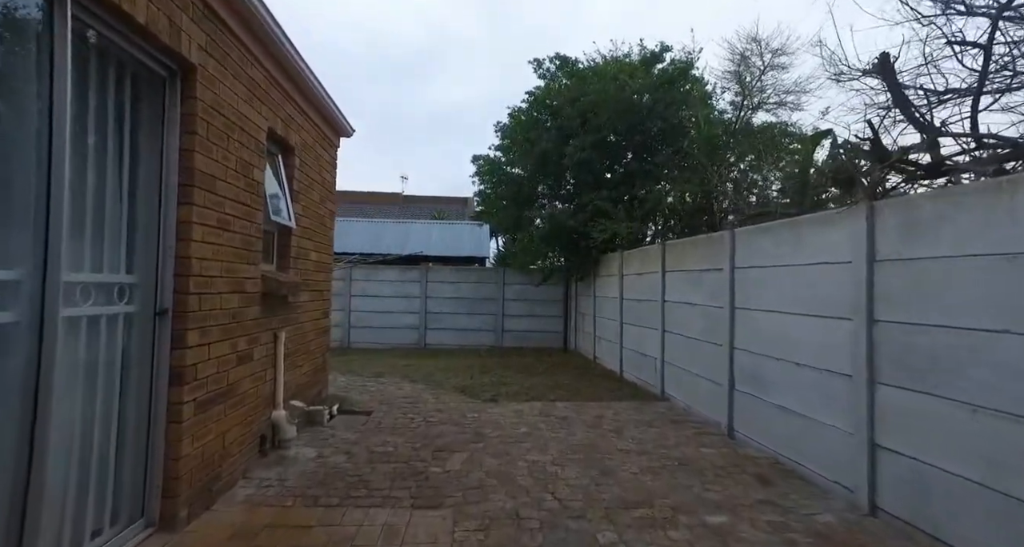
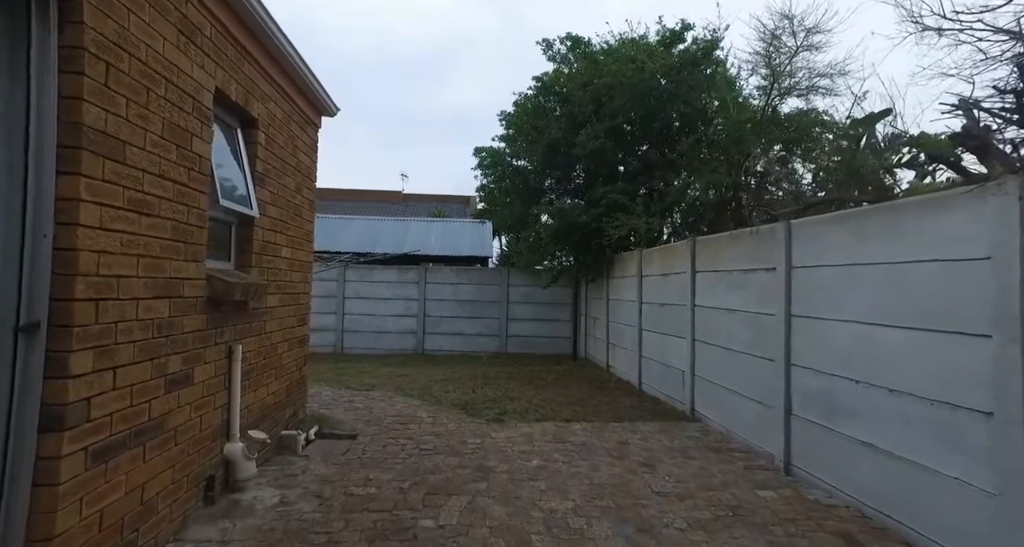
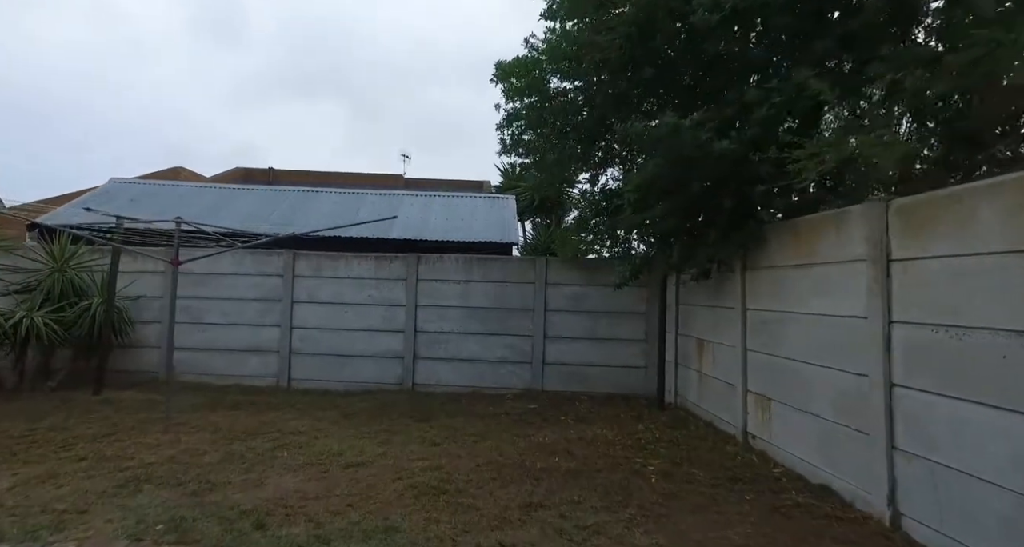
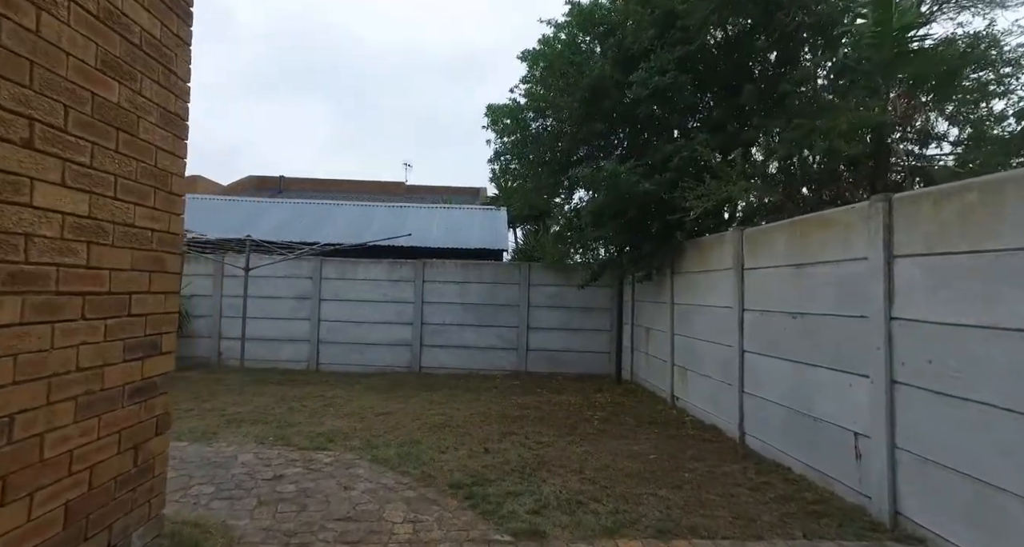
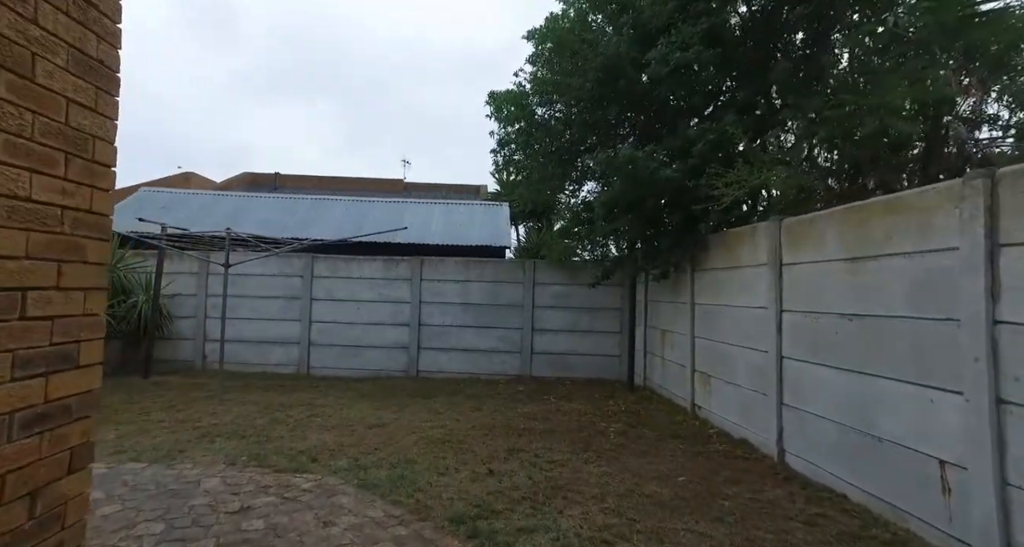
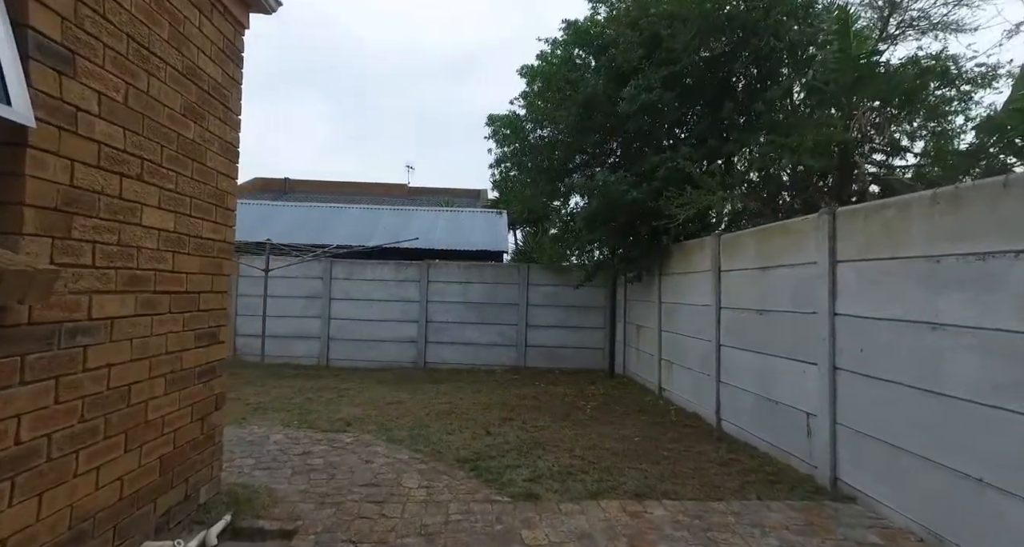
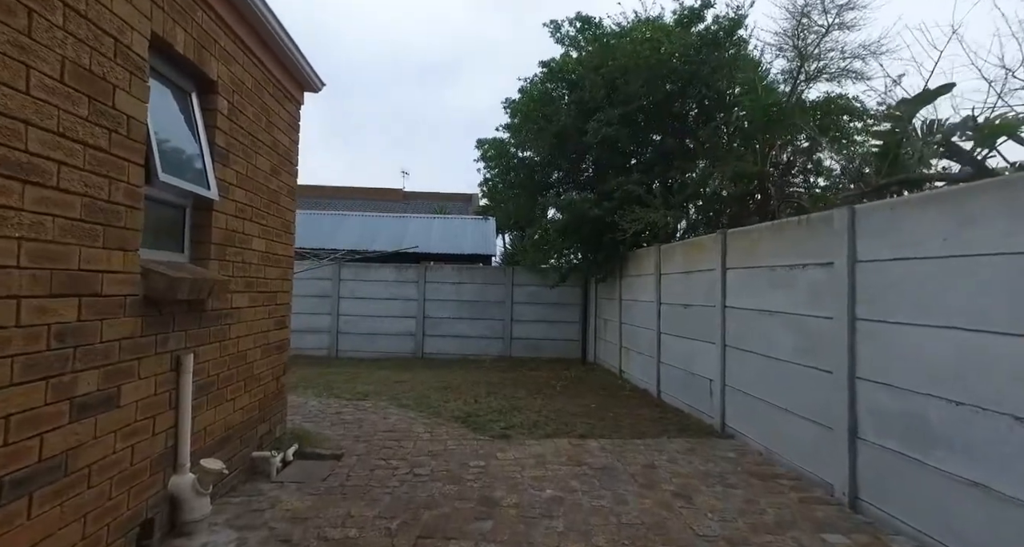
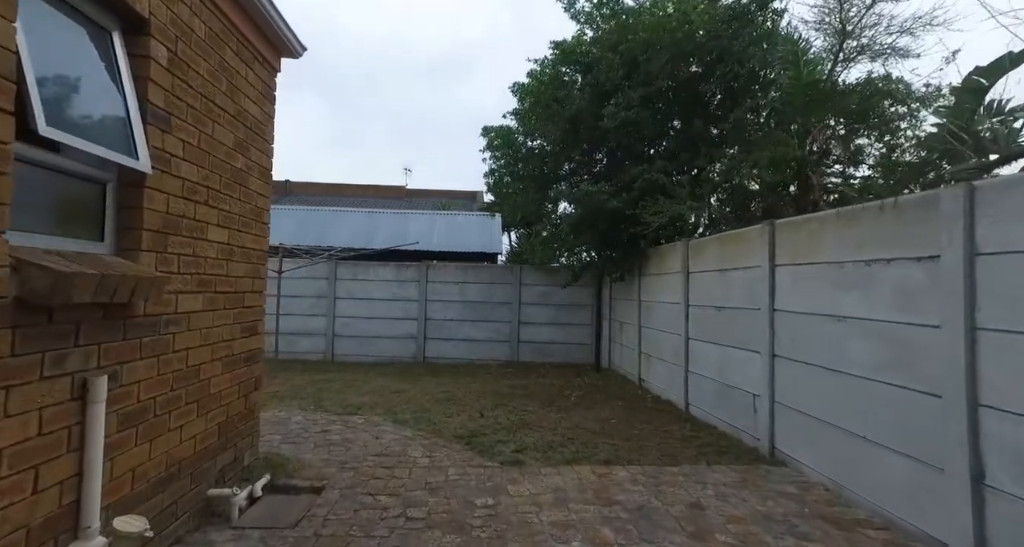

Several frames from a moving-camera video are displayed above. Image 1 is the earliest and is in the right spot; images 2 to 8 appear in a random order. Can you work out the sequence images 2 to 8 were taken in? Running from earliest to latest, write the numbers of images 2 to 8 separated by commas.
2, 7, 8, 6, 4, 5, 3
